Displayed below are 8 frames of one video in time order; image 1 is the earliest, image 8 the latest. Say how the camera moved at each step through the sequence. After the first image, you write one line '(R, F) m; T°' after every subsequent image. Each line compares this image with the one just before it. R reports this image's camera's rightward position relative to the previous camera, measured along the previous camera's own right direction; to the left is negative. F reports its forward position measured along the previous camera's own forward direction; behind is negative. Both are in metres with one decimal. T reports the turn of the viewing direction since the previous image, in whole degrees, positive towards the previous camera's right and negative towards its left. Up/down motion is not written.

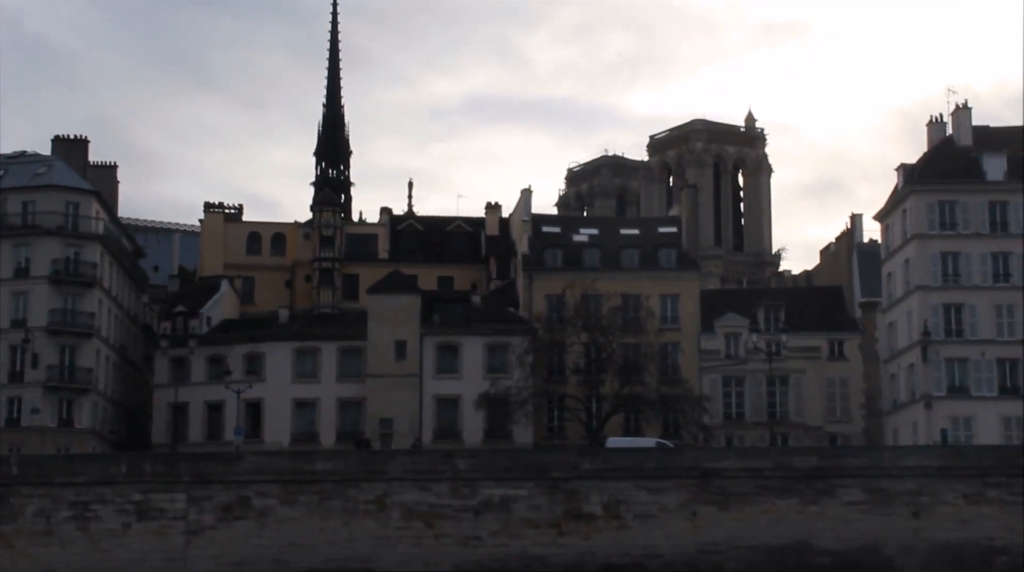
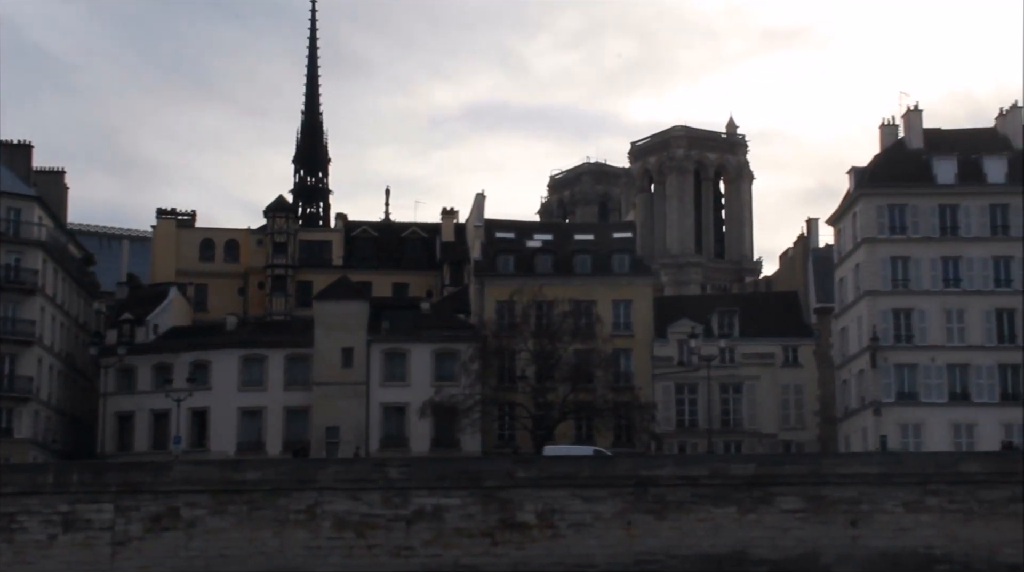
(+1.7, +0.7) m; 0°
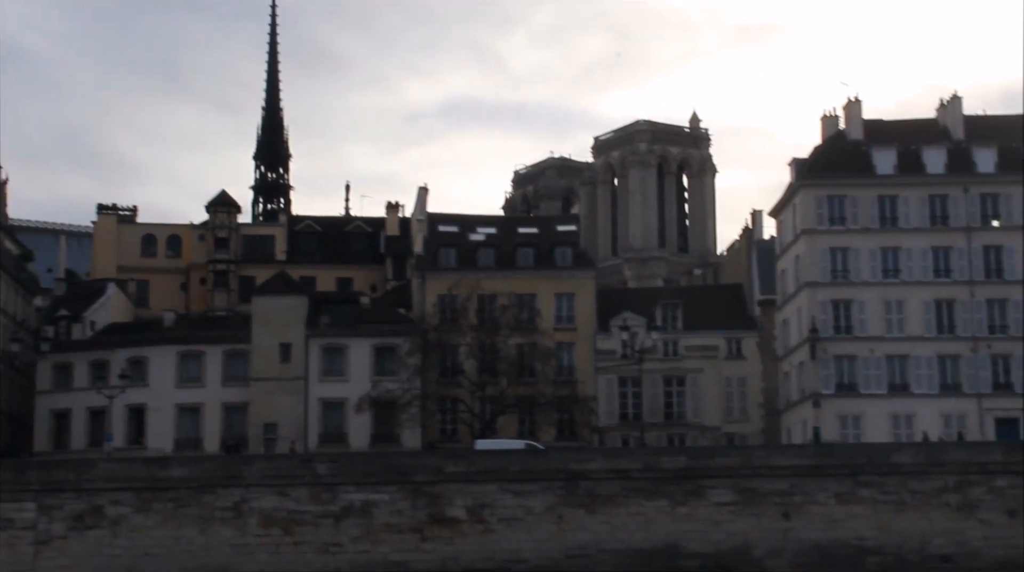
(+1.2, +0.5) m; +1°
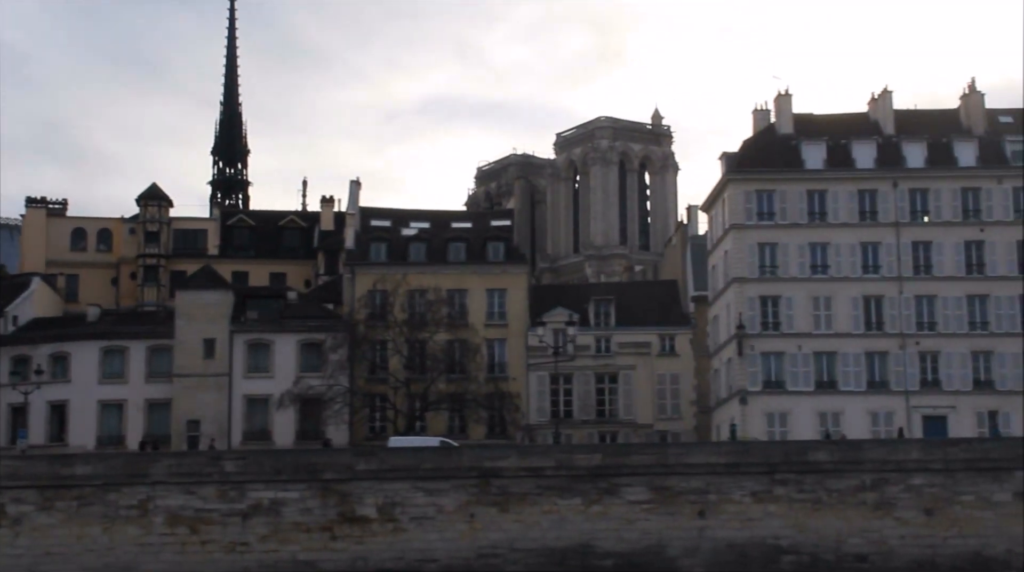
(+1.7, +0.7) m; +1°
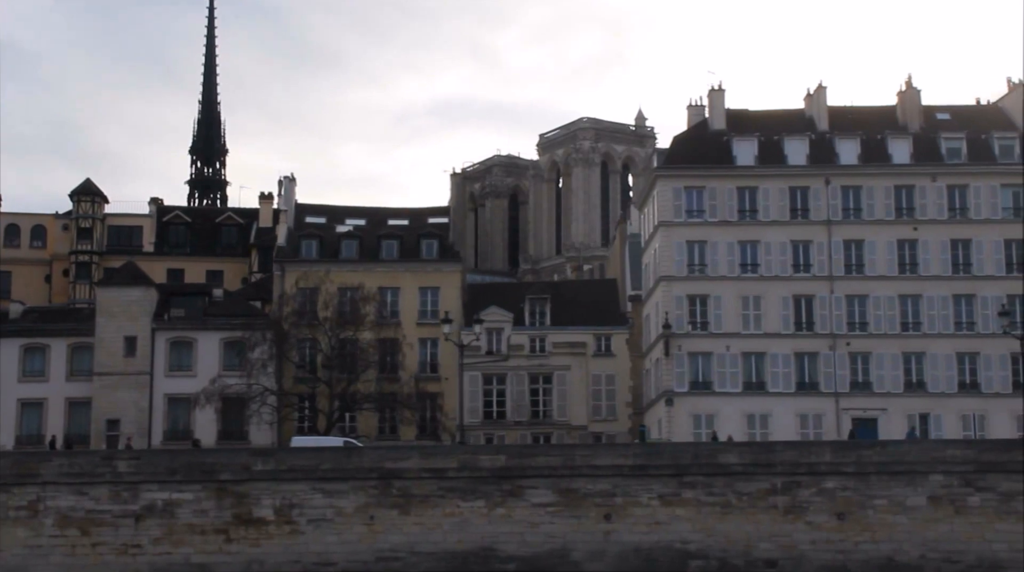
(+2.6, +1.2) m; 0°
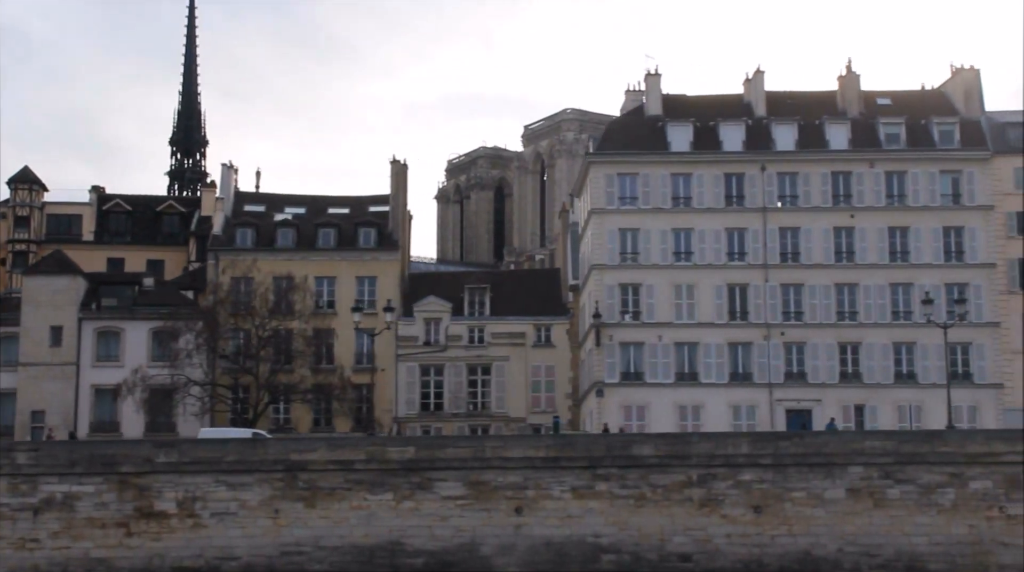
(+2.4, +1.1) m; 0°
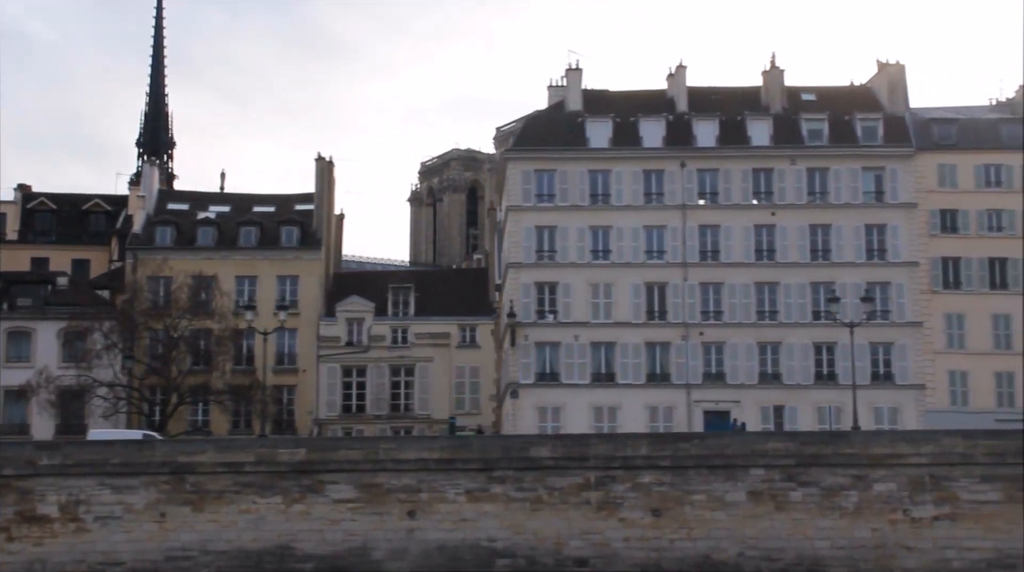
(+2.4, +1.1) m; 0°
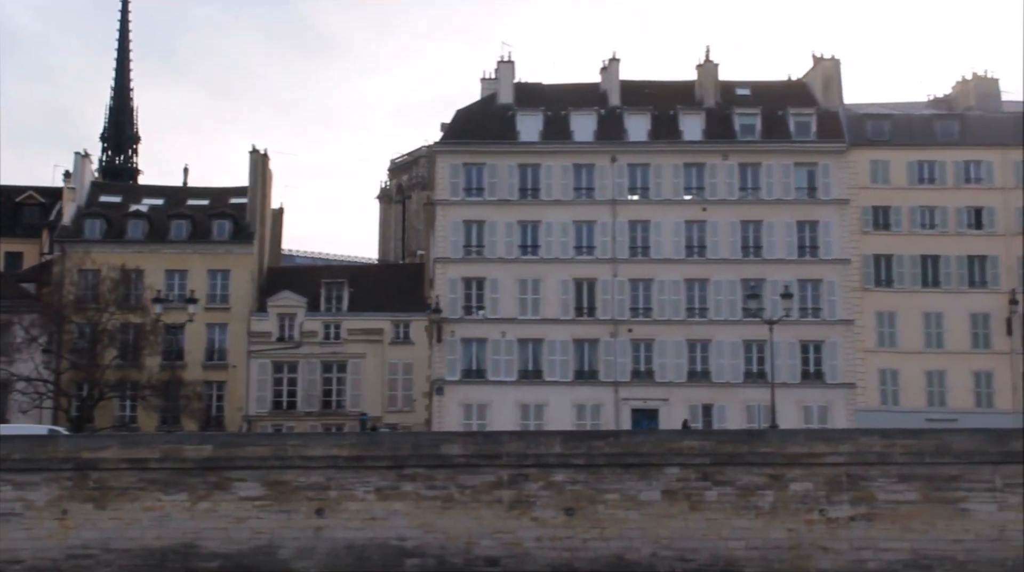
(+1.7, +0.8) m; +1°
